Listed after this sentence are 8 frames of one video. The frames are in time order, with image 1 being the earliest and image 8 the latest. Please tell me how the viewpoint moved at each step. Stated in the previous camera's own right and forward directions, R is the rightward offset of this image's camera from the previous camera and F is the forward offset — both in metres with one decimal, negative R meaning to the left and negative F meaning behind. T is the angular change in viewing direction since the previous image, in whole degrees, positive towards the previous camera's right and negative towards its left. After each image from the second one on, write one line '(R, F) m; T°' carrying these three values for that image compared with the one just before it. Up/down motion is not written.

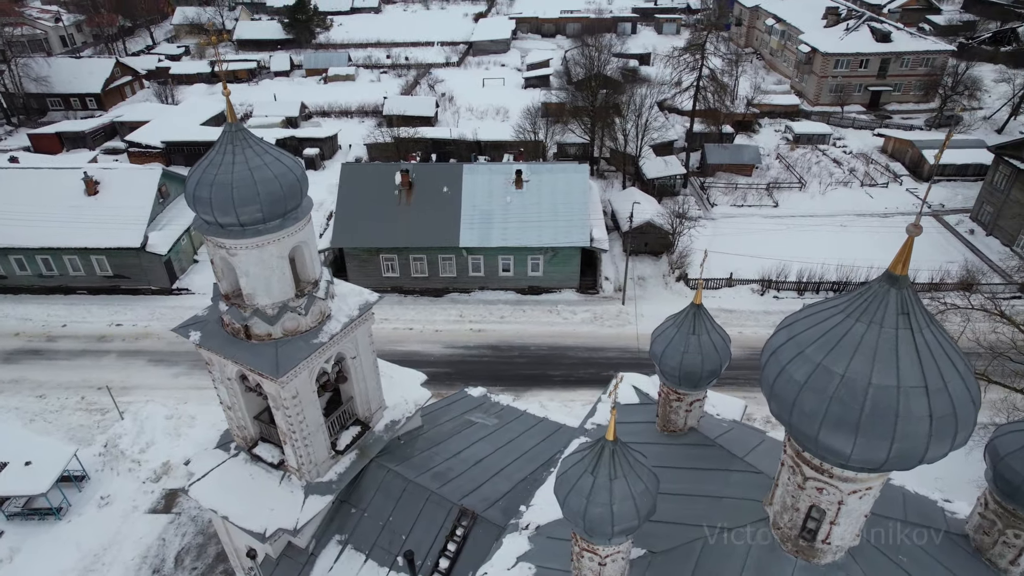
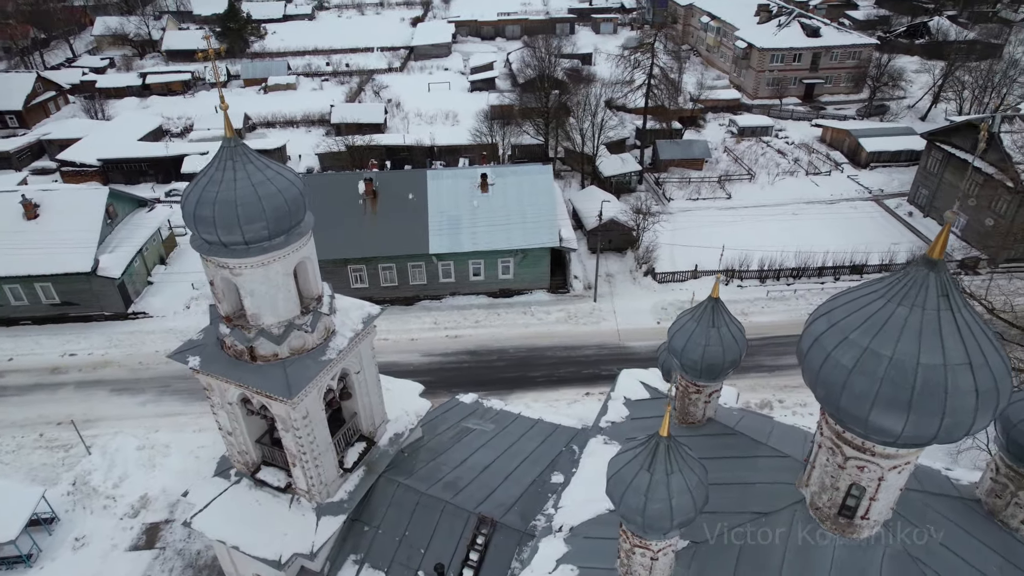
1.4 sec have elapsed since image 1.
(-1.2, 0.0) m; +5°
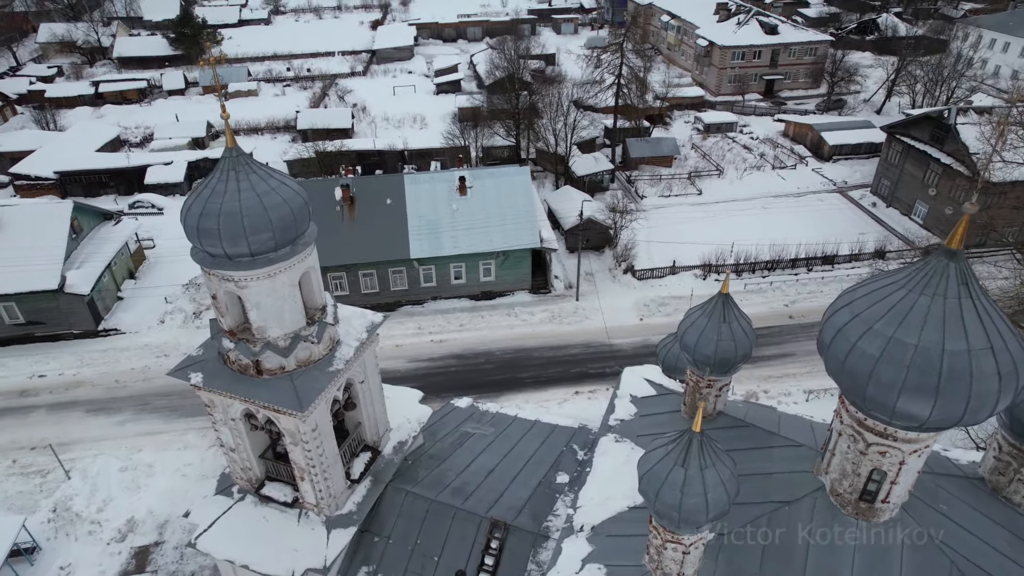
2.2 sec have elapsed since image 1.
(-0.8, 0.0) m; +3°
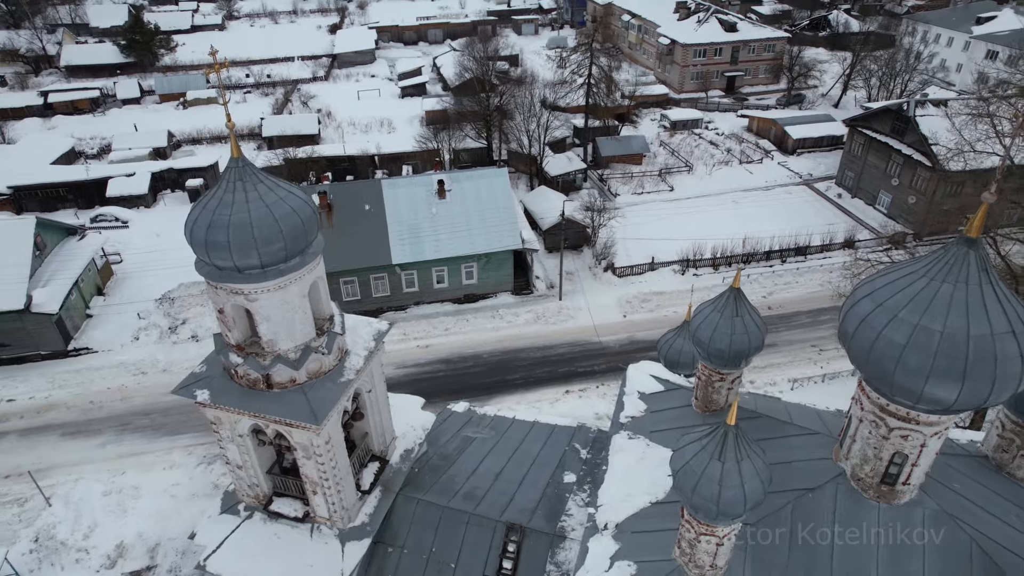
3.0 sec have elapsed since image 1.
(-0.9, 0.0) m; +3°
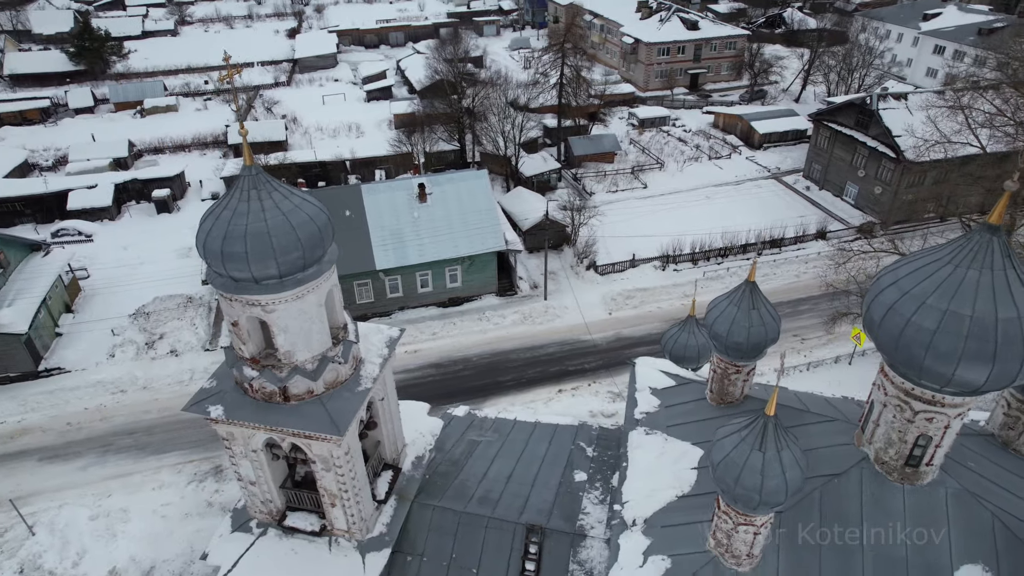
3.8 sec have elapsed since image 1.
(-0.9, 0.0) m; +3°
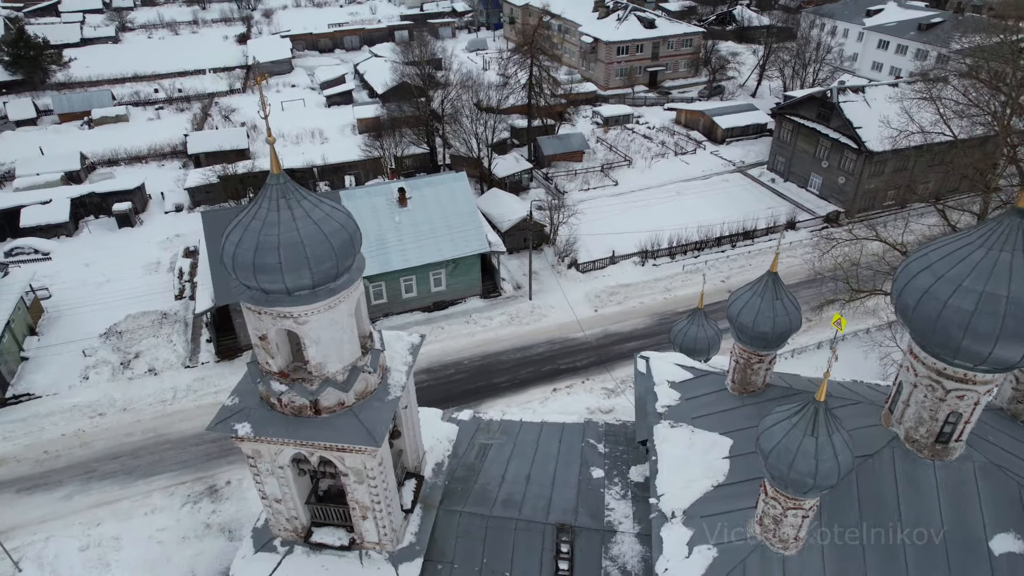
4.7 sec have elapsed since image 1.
(-1.2, +0.1) m; +4°
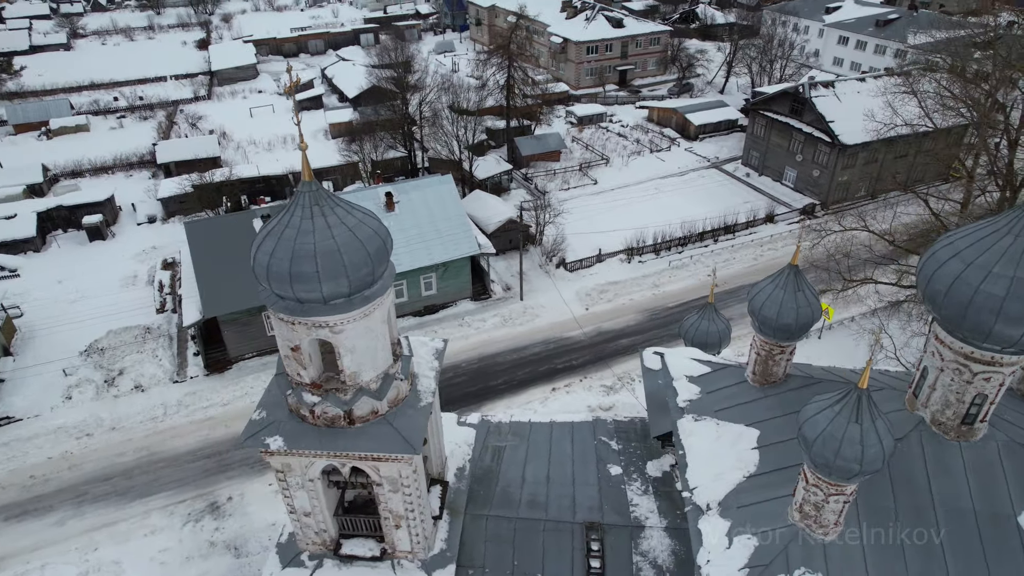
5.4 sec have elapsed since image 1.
(-1.1, 0.0) m; +3°
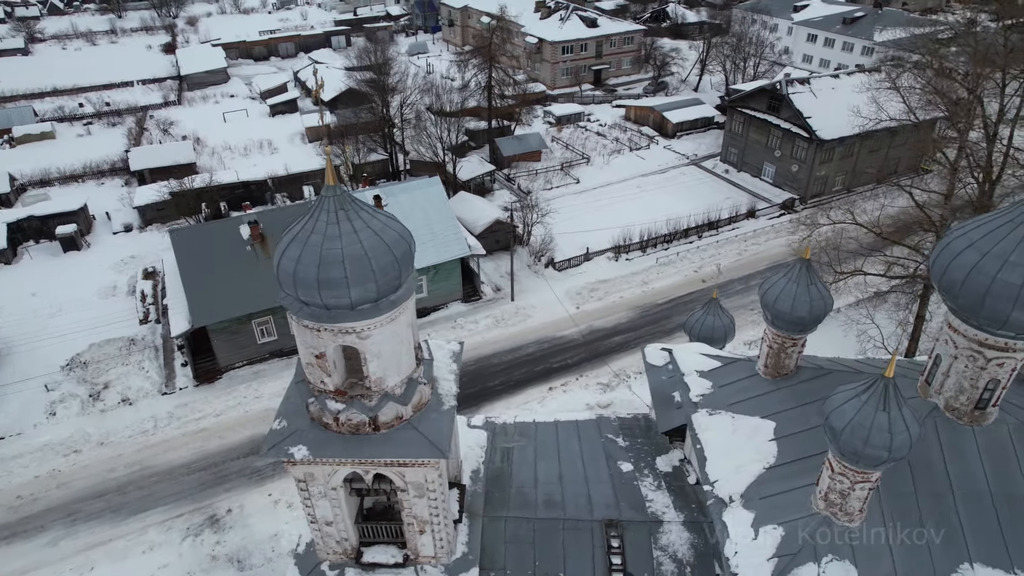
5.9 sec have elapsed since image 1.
(-0.8, 0.0) m; +2°
